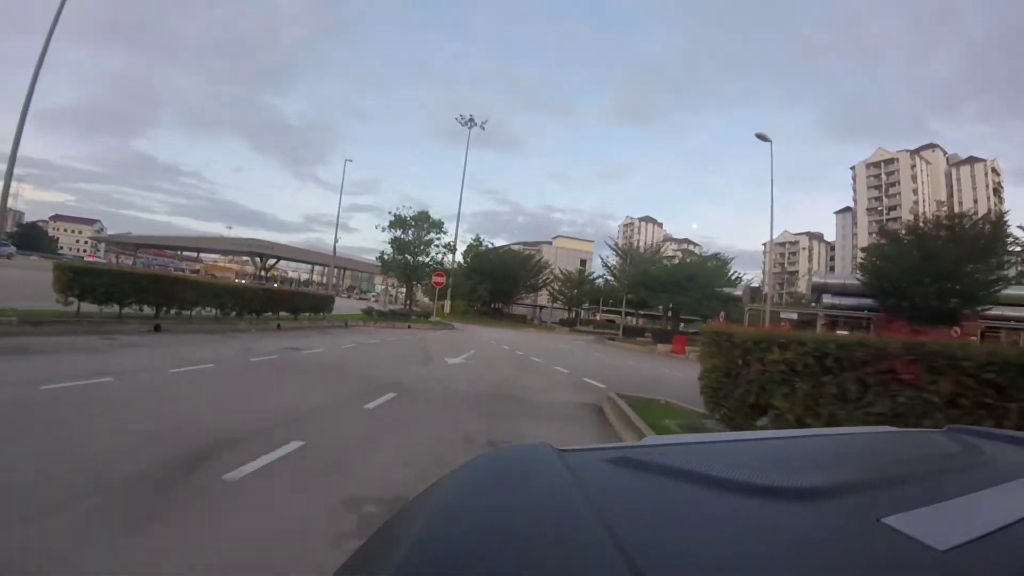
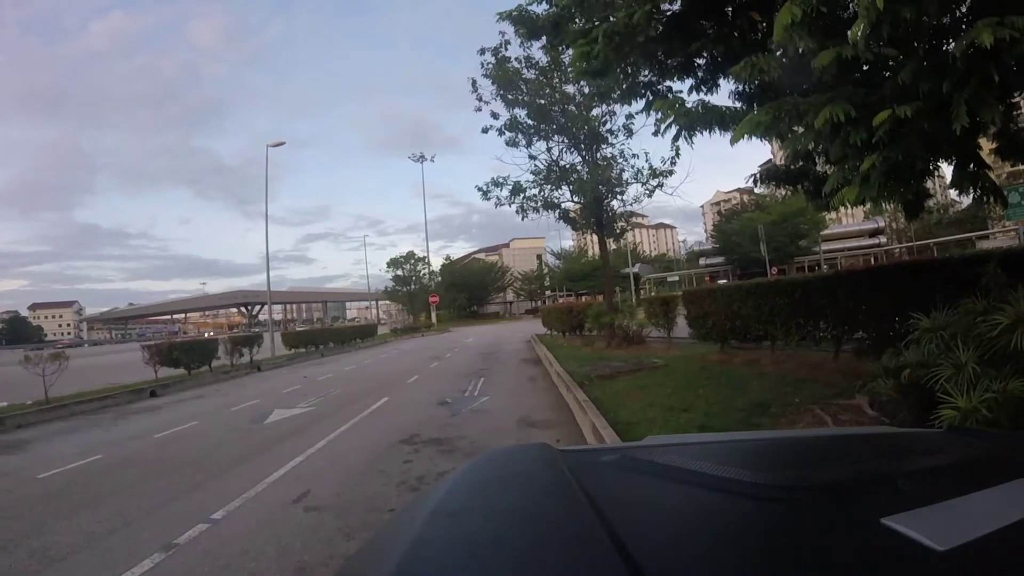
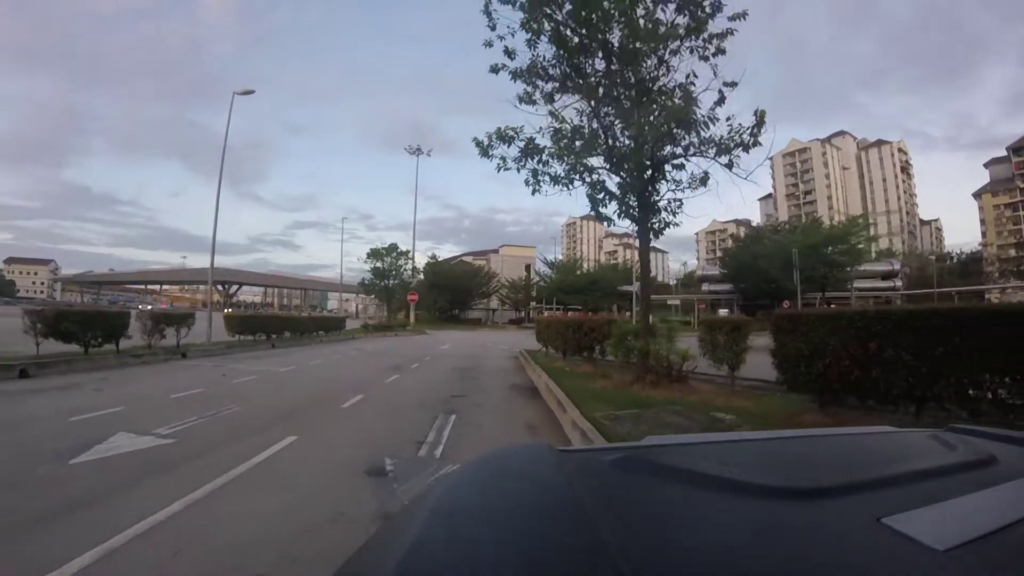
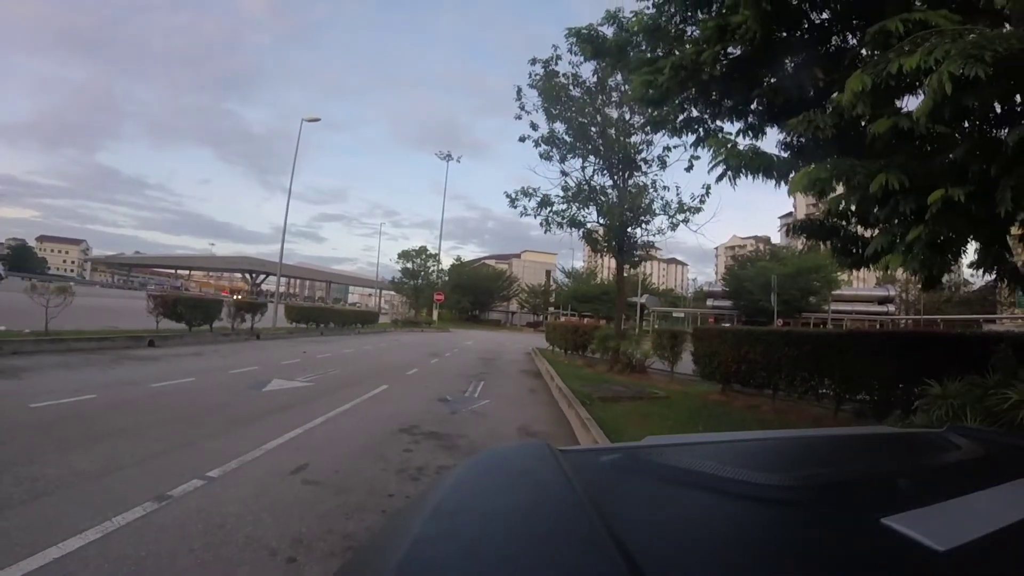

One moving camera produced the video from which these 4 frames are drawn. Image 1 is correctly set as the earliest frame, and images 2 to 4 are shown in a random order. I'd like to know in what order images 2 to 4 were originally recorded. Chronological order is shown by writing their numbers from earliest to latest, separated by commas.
3, 4, 2
